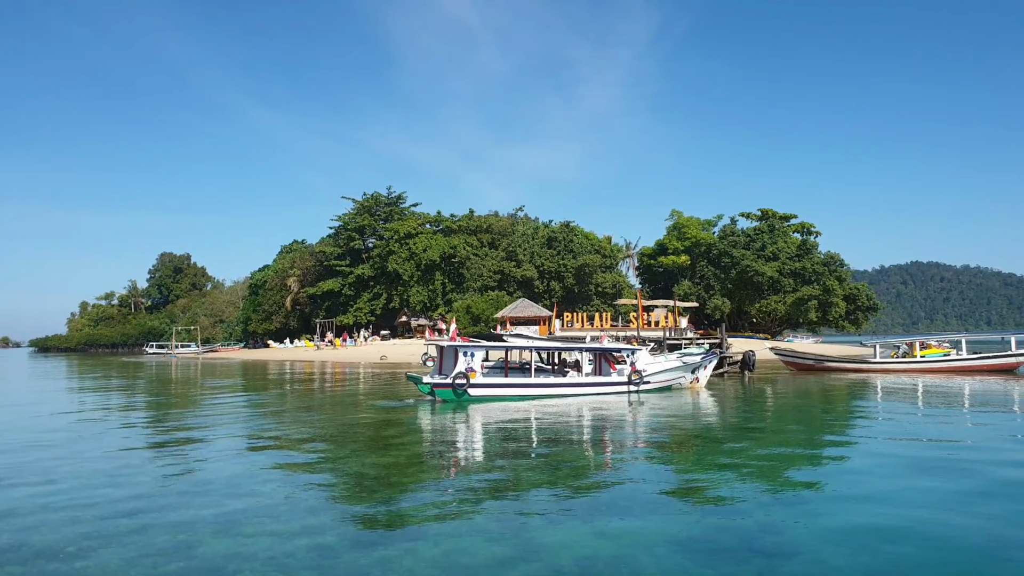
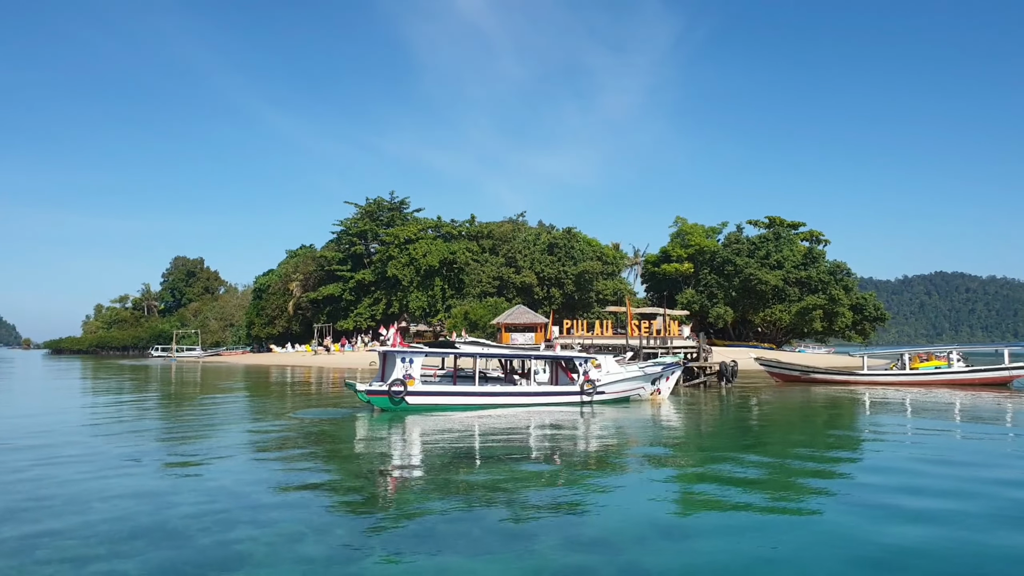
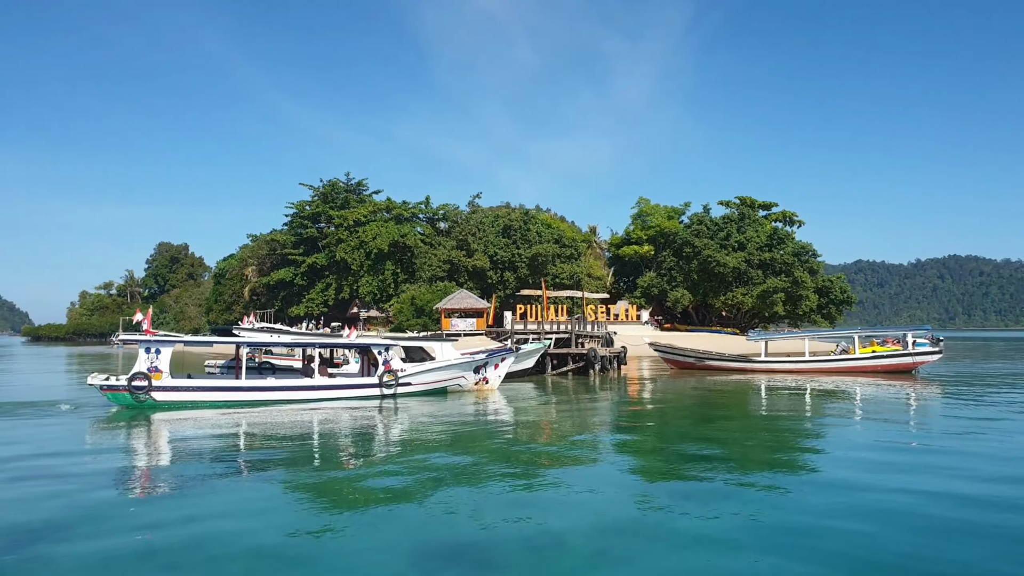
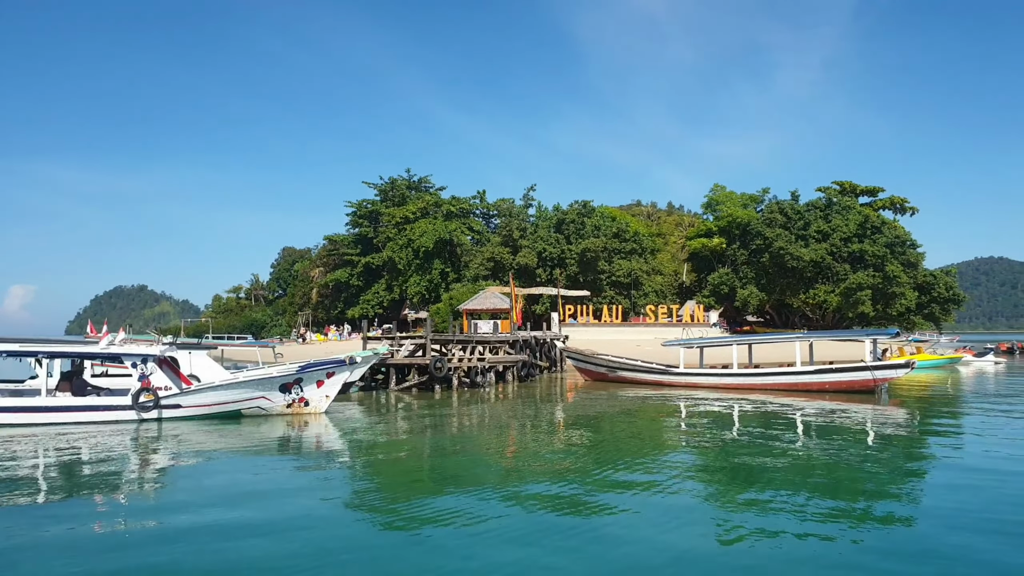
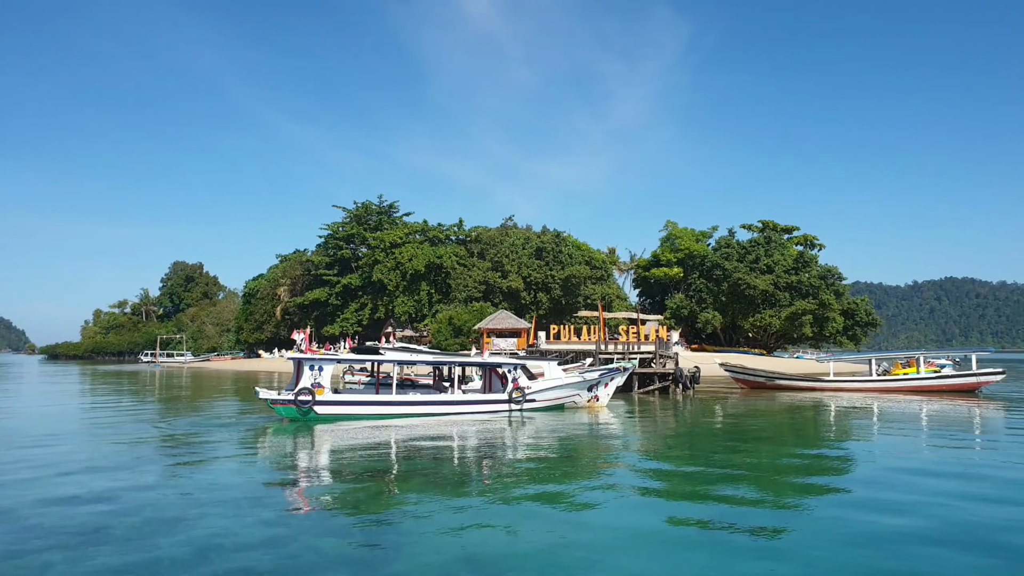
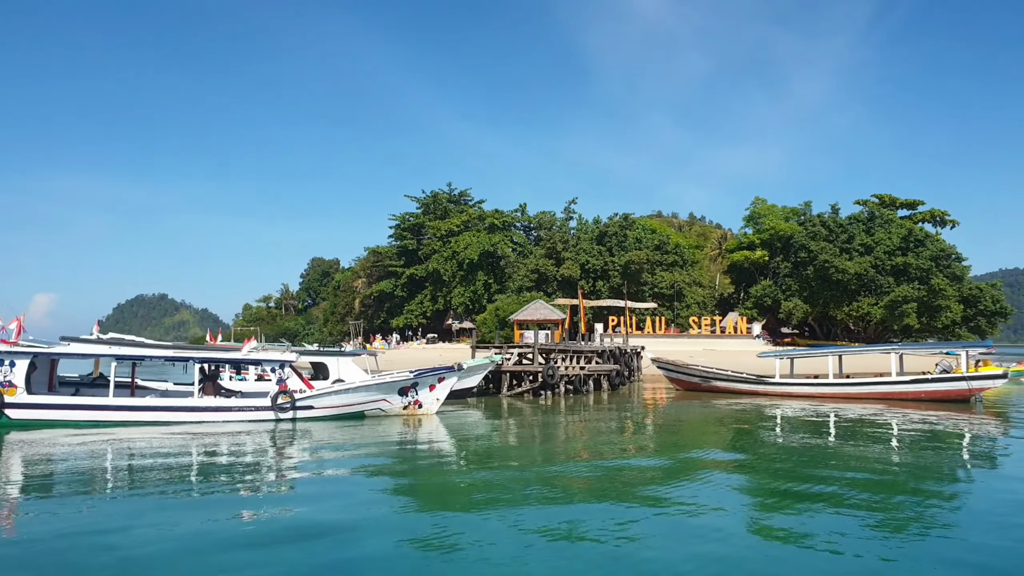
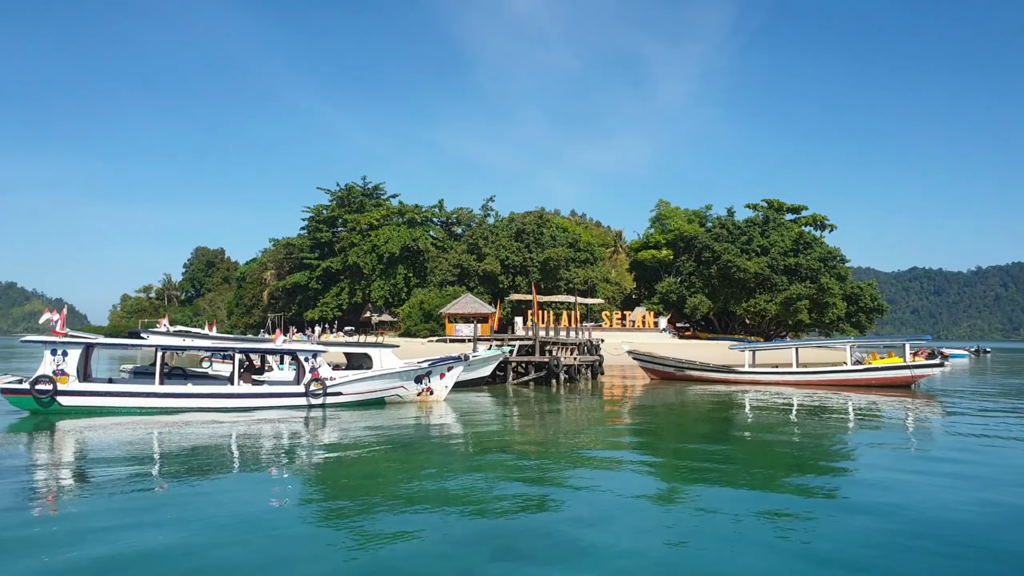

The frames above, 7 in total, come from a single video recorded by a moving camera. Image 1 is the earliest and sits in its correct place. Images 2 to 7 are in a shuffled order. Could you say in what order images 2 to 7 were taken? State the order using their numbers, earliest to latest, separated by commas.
2, 5, 3, 7, 6, 4
